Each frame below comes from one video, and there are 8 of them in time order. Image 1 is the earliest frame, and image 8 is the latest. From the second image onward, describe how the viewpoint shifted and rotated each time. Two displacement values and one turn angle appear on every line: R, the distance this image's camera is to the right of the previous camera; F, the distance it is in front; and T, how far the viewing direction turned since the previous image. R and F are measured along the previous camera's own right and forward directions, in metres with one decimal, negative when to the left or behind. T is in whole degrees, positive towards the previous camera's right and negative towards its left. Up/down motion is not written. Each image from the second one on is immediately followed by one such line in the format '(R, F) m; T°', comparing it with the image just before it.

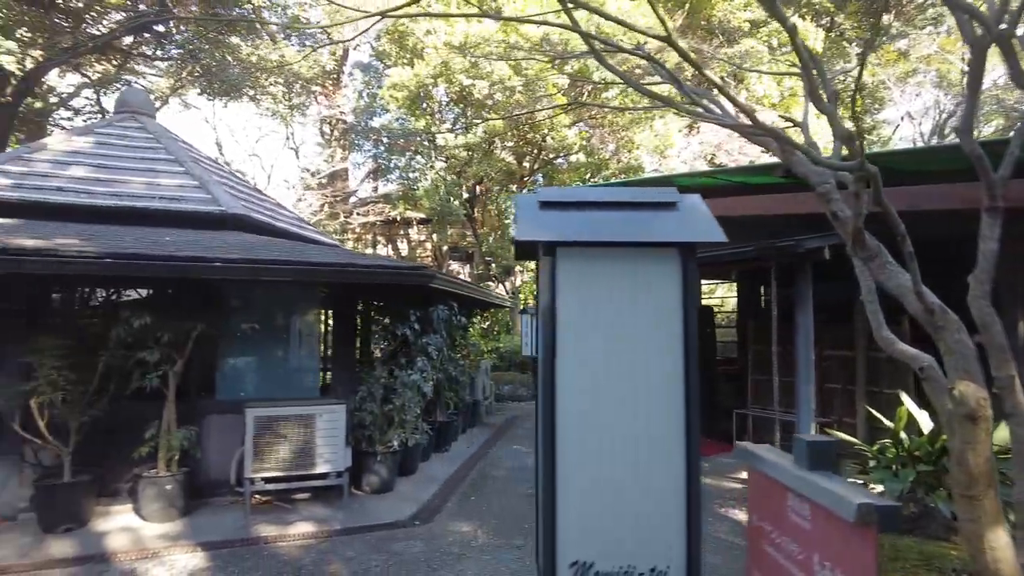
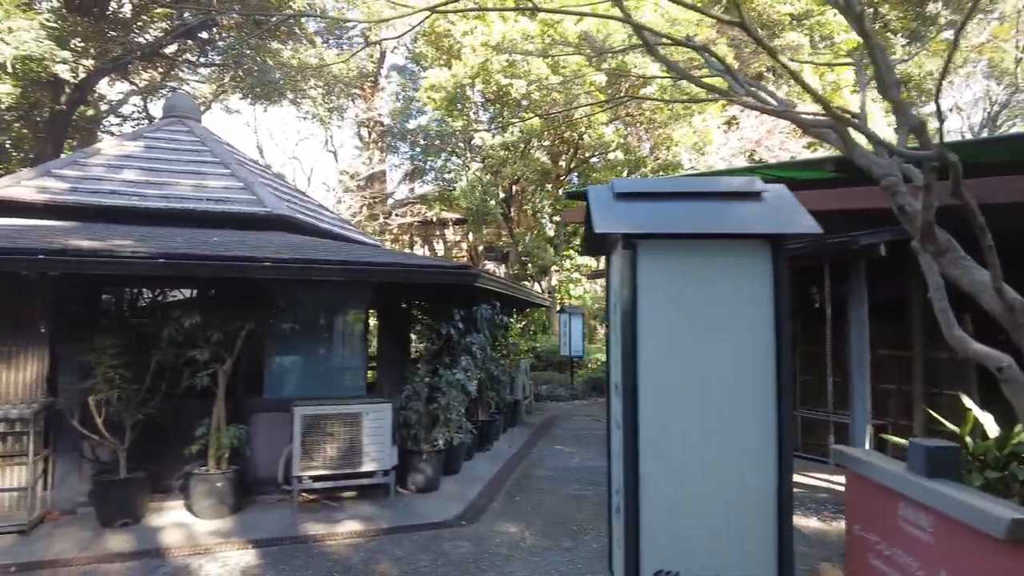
(-0.1, +0.1) m; -3°
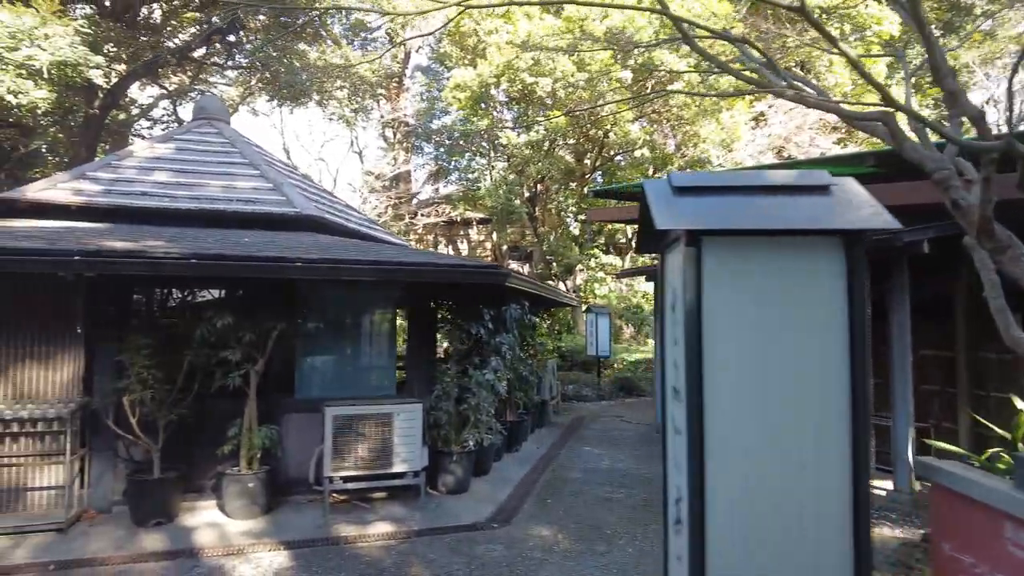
(-0.1, +0.1) m; -2°
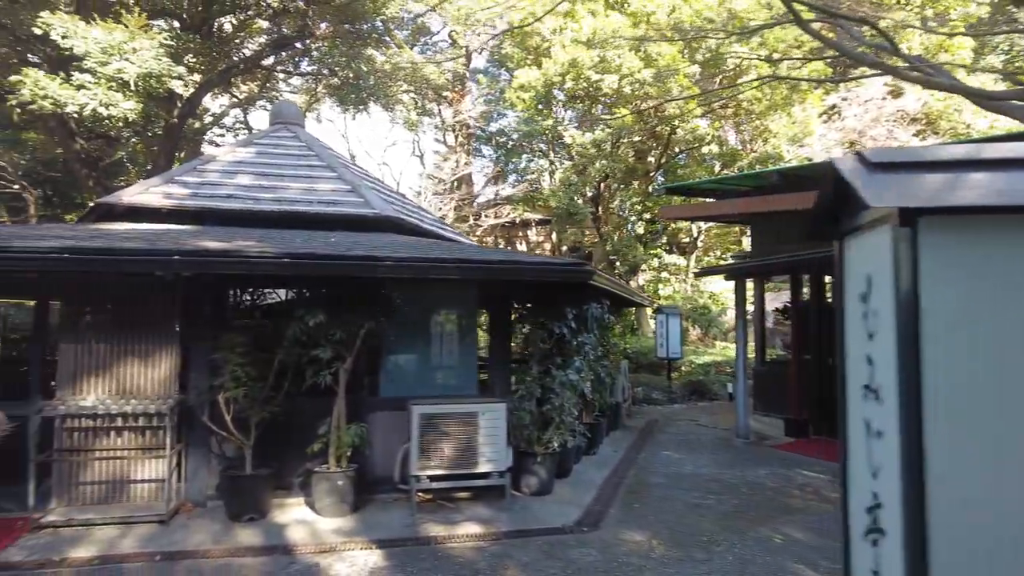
(-0.3, +0.1) m; -5°
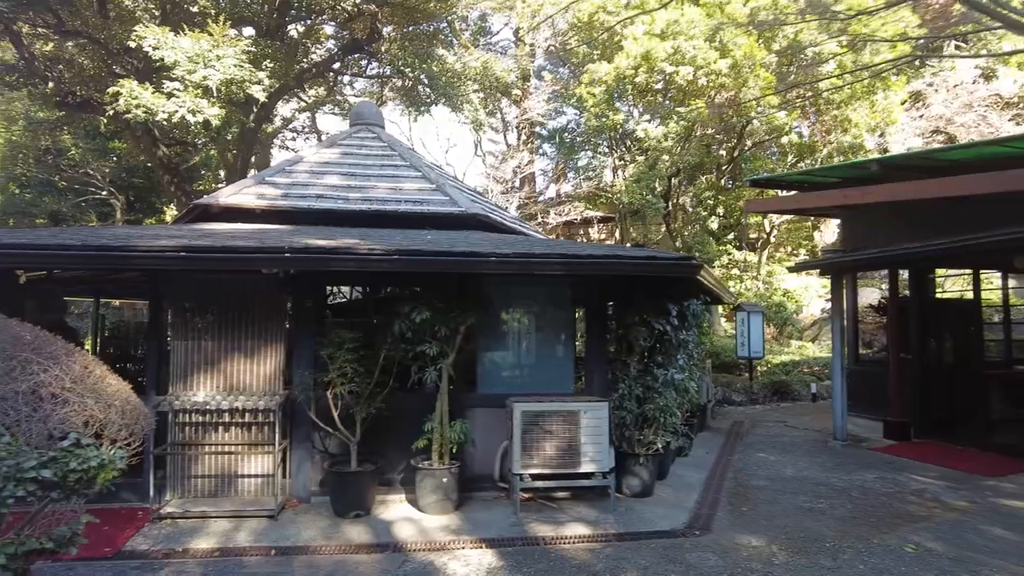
(-0.4, +0.1) m; -5°
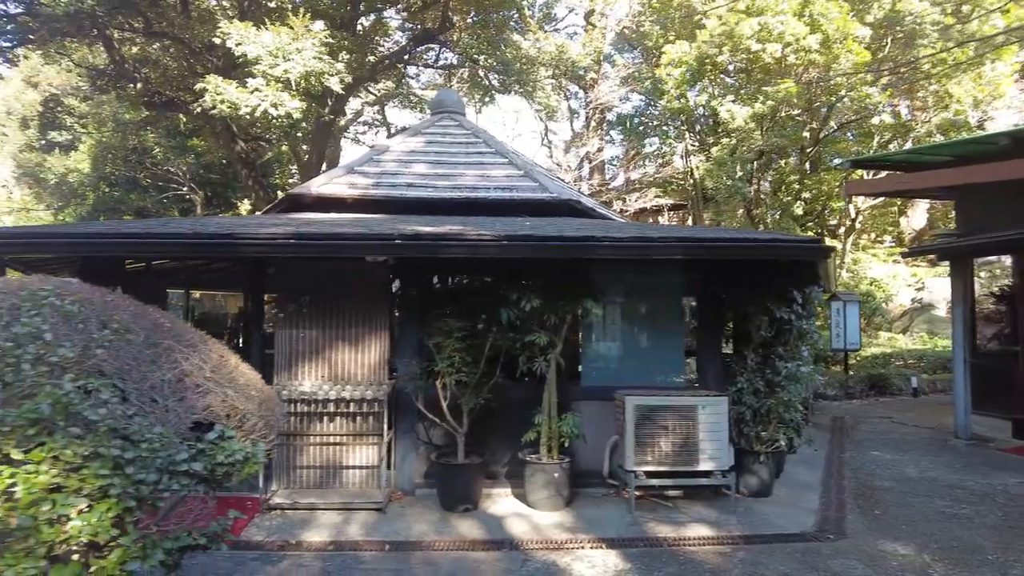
(-0.5, +0.3) m; -5°
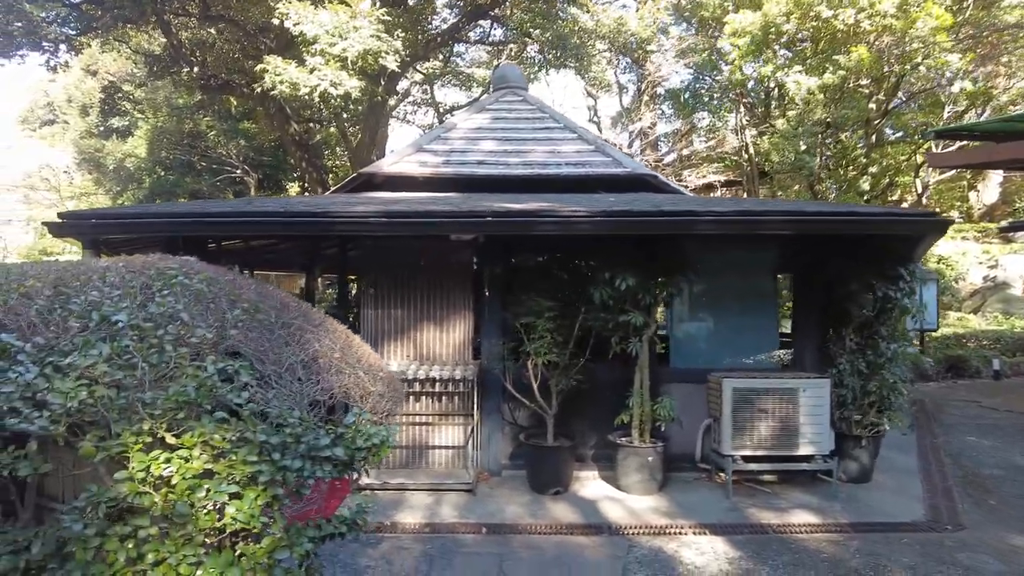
(-0.4, +0.2) m; -3°
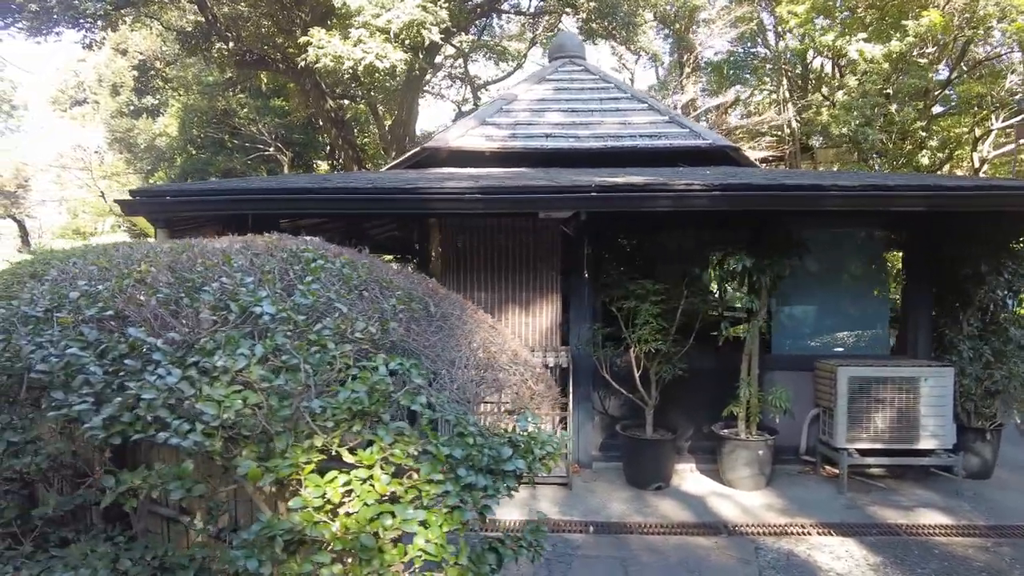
(-0.6, +0.4) m; -2°
